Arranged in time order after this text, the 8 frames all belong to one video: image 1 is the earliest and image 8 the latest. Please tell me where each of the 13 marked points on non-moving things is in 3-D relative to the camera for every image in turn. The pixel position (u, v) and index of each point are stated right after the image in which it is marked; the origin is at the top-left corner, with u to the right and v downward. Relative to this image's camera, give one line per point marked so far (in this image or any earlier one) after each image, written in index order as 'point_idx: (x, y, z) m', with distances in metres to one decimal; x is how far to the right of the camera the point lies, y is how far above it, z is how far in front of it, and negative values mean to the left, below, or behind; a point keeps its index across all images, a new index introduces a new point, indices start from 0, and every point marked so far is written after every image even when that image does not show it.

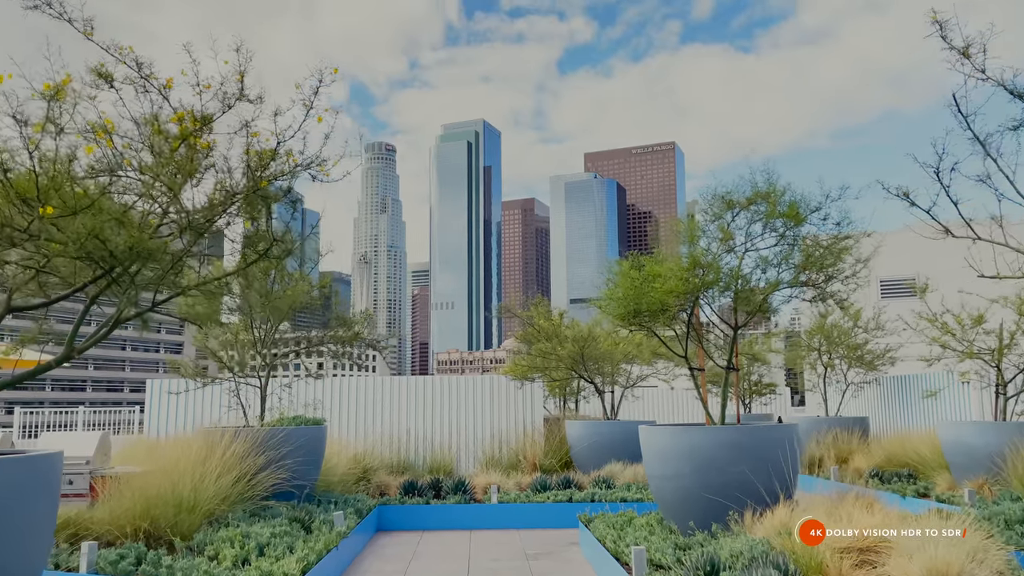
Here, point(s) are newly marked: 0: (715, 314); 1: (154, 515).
0: (+1.9, -0.2, +6.7) m
1: (-2.8, -1.8, +5.7) m
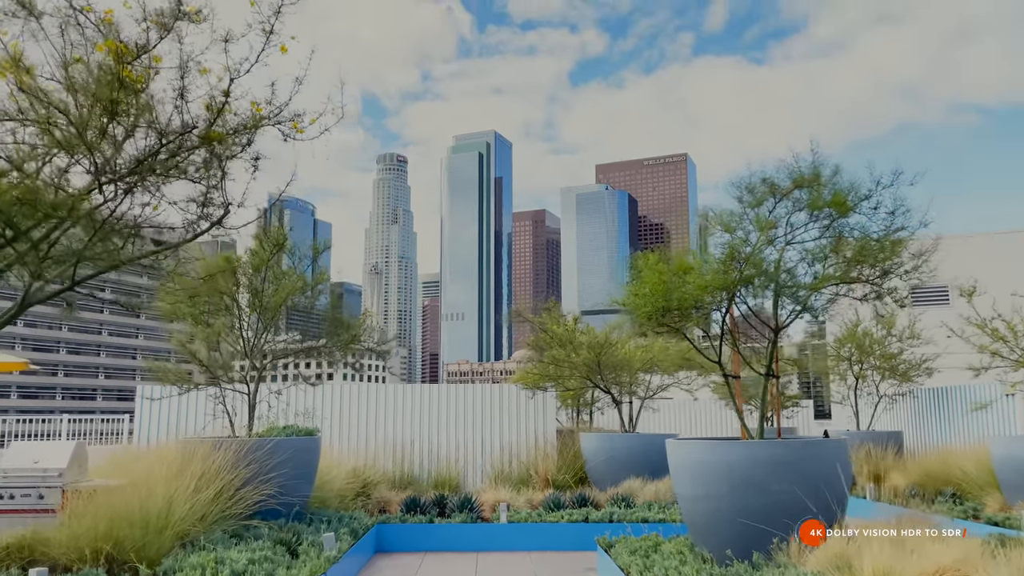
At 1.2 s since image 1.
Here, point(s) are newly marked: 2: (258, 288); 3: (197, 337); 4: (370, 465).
0: (+2.0, -0.2, +5.9) m
1: (-2.7, -1.7, +5.0) m
2: (-2.7, 0.0, +7.7) m
3: (-3.5, -0.5, +8.1) m
4: (-1.9, -2.4, +9.9) m
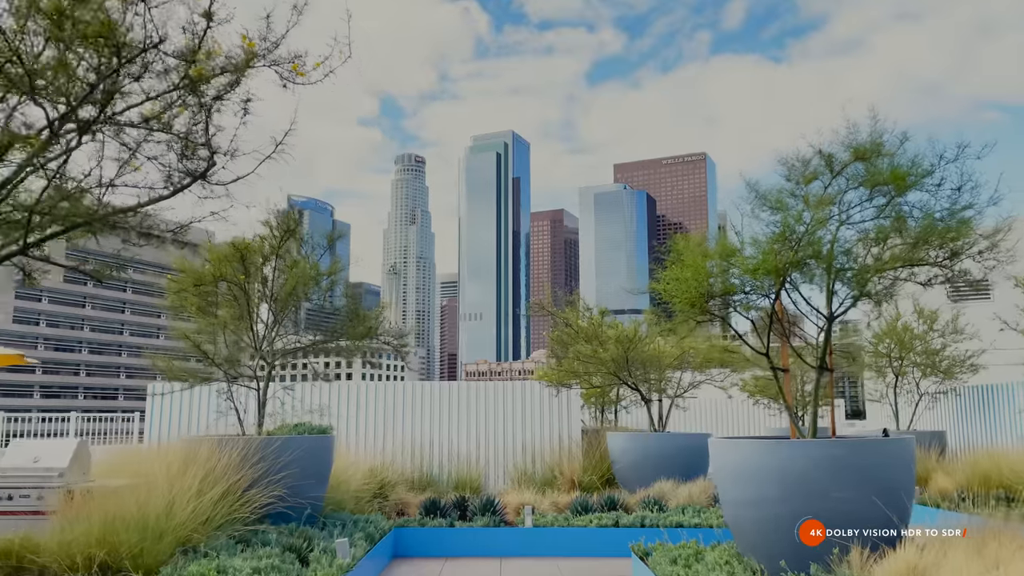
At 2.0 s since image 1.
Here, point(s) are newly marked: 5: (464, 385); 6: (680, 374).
0: (+2.2, -0.1, +5.4) m
1: (-2.5, -1.6, +4.6) m
2: (-2.5, +0.1, +7.2) m
3: (-3.2, -0.4, +7.7) m
4: (-1.6, -2.3, +9.5) m
5: (-0.8, -1.6, +12.1) m
6: (+2.5, -1.3, +10.9) m
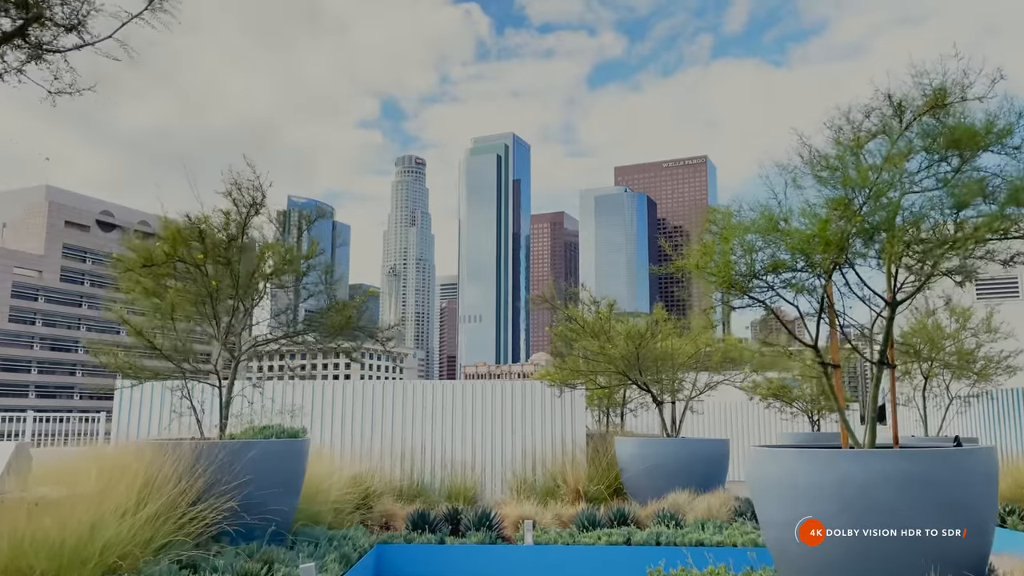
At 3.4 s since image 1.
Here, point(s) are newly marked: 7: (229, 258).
0: (+2.2, 0.0, +4.6) m
1: (-2.5, -1.4, +3.7) m
2: (-2.5, +0.3, +6.4) m
3: (-3.2, -0.3, +6.8) m
4: (-1.6, -2.1, +8.6) m
5: (-0.9, -1.5, +11.2) m
6: (+2.5, -1.2, +10.0) m
7: (-2.5, +0.3, +6.3) m
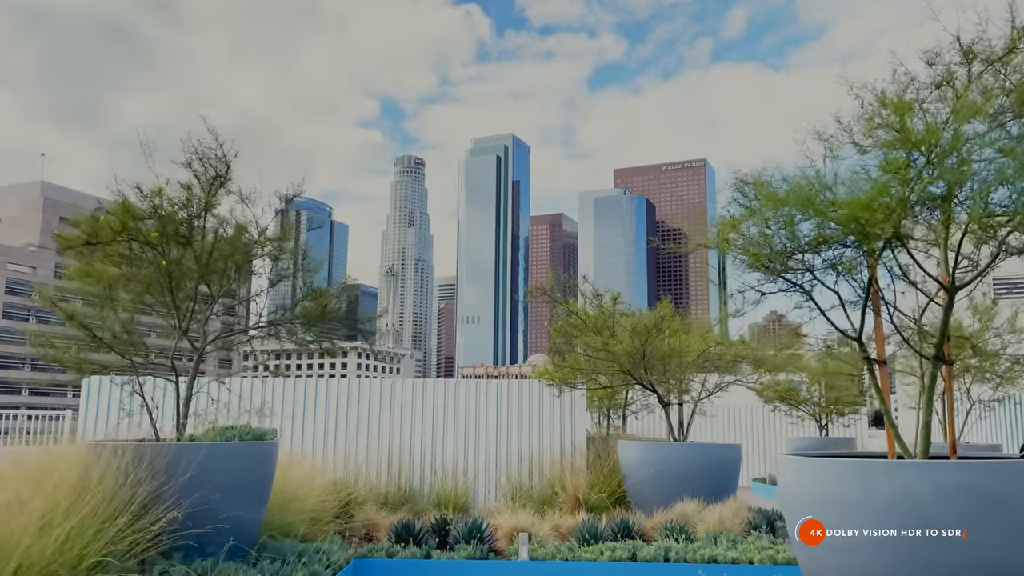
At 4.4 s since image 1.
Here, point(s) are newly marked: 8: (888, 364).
0: (+2.1, +0.1, +3.9) m
1: (-2.6, -1.3, +3.1) m
2: (-2.5, +0.4, +5.7) m
3: (-3.3, -0.2, +6.2) m
4: (-1.7, -2.0, +7.9) m
5: (-0.9, -1.4, +10.6) m
6: (+2.4, -1.1, +9.4) m
7: (-2.5, +0.4, +5.7) m
8: (+2.0, -0.4, +4.0) m
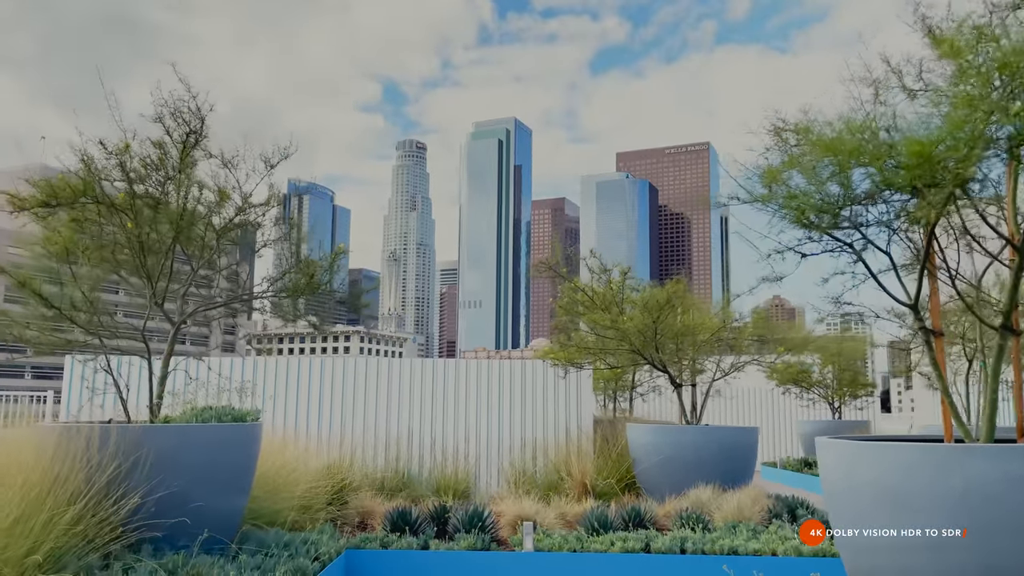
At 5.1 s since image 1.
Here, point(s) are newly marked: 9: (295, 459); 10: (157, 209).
0: (+2.1, +0.3, +3.4) m
1: (-2.5, -1.2, +2.6) m
2: (-2.5, +0.6, +5.2) m
3: (-3.2, +0.1, +5.7) m
4: (-1.6, -1.8, +7.5) m
5: (-0.9, -1.0, +10.1) m
6: (+2.5, -0.8, +8.9) m
7: (-2.5, +0.6, +5.2) m
8: (+2.0, -0.2, +3.5) m
9: (-2.0, -1.5, +6.6) m
10: (-2.5, +0.5, +5.2) m
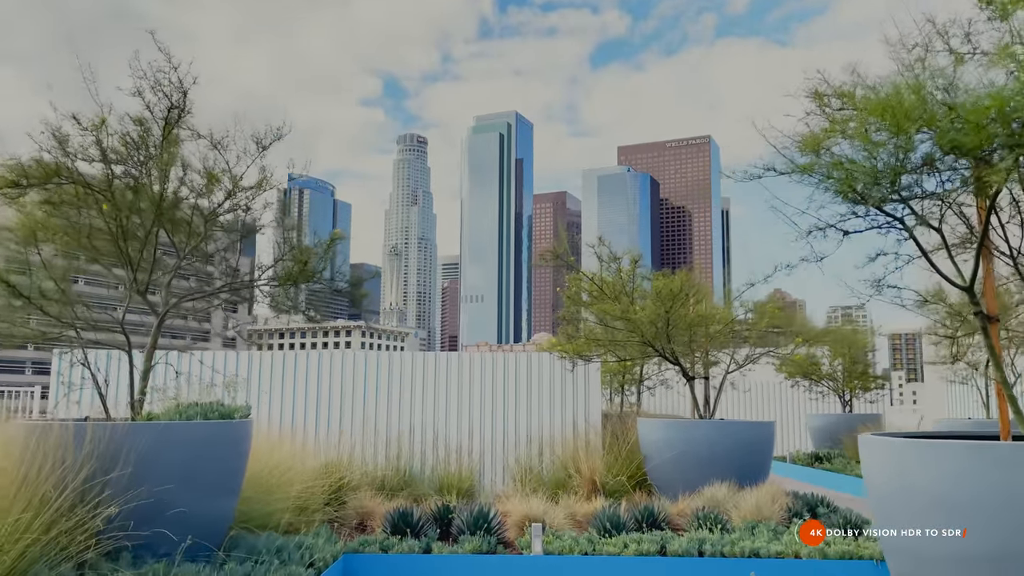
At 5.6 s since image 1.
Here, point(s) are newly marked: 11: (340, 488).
0: (+2.2, +0.4, +3.1) m
1: (-2.5, -1.1, +2.3) m
2: (-2.4, +0.7, +4.9) m
3: (-3.2, +0.1, +5.4) m
4: (-1.6, -1.7, +7.2) m
5: (-0.8, -0.9, +9.8) m
6: (+2.5, -0.7, +8.6) m
7: (-2.5, +0.7, +4.9) m
8: (+2.1, -0.1, +3.1) m
9: (-1.9, -1.5, +6.3) m
10: (-2.5, +0.6, +4.9) m
11: (-1.5, -1.8, +6.5) m
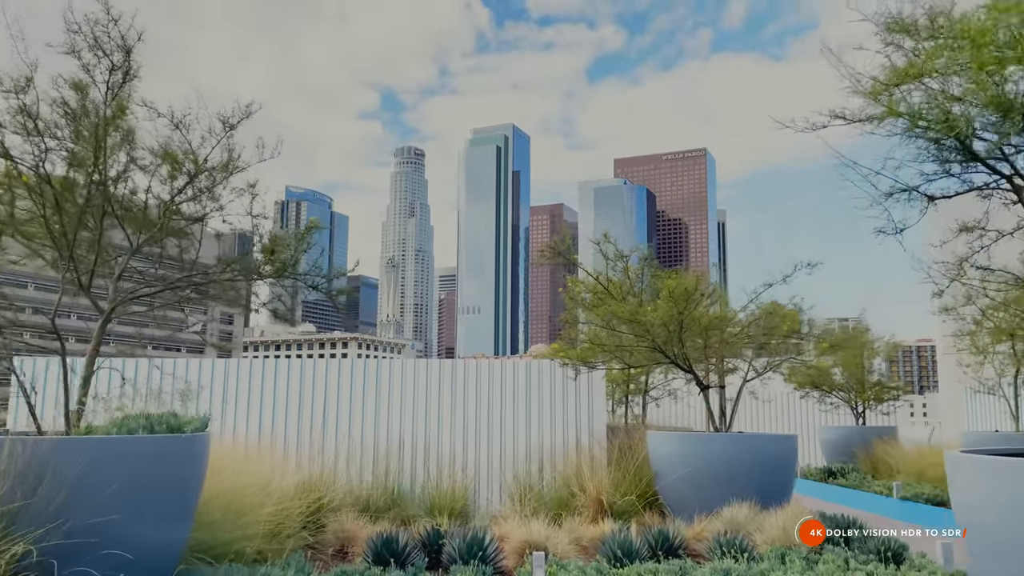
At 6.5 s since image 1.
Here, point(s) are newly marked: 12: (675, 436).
0: (+2.2, +0.4, +2.5) m
1: (-2.5, -1.0, +1.7) m
2: (-2.4, +0.7, +4.3) m
3: (-3.2, +0.2, +4.7) m
4: (-1.6, -1.7, +6.5) m
5: (-0.8, -1.0, +9.2) m
6: (+2.5, -0.7, +7.9) m
7: (-2.5, +0.7, +4.2) m
8: (+2.1, -0.1, +2.5) m
9: (-1.9, -1.4, +5.6) m
10: (-2.5, +0.7, +4.2) m
11: (-1.5, -1.8, +5.8) m
12: (+1.4, -1.3, +6.5) m
